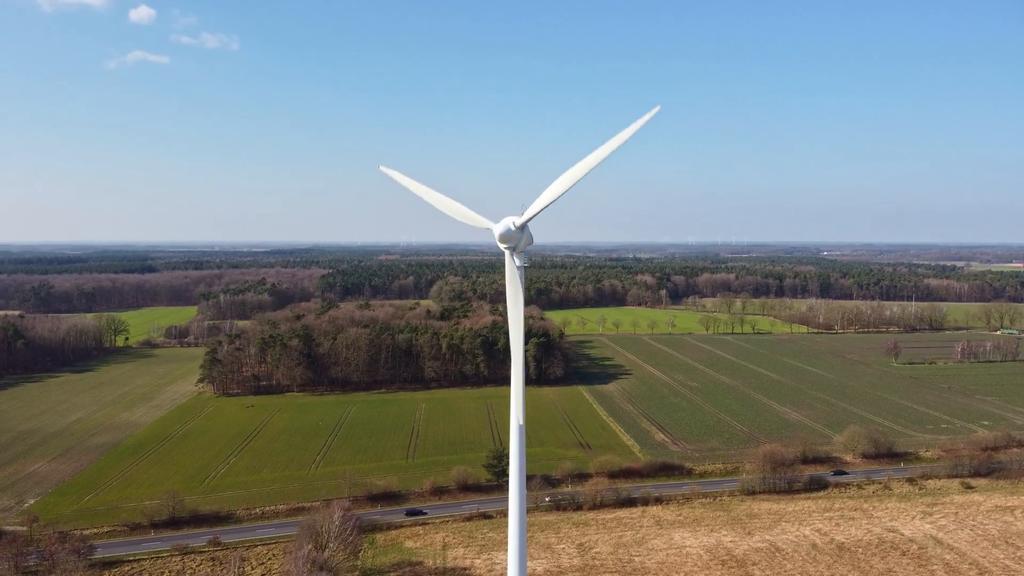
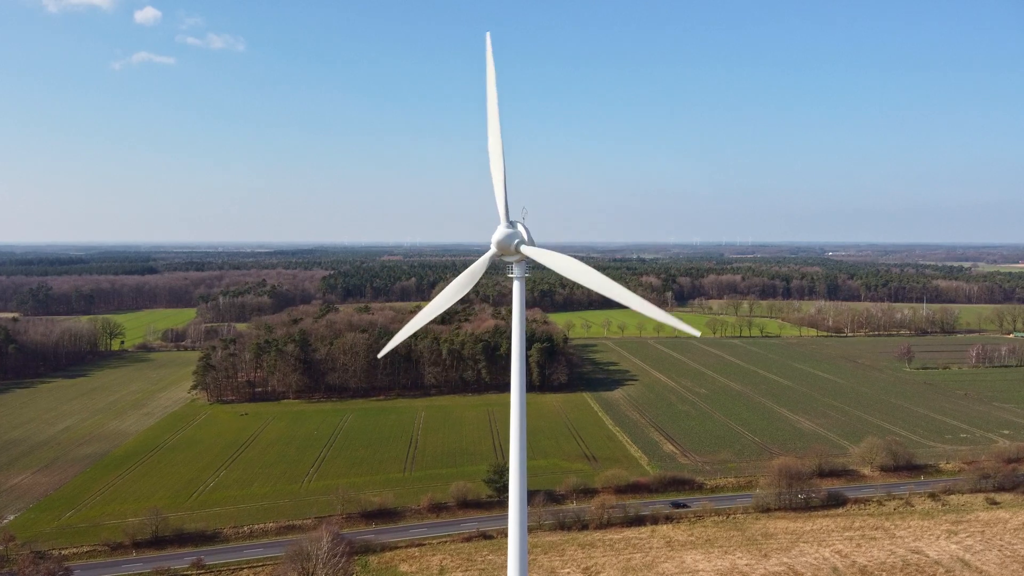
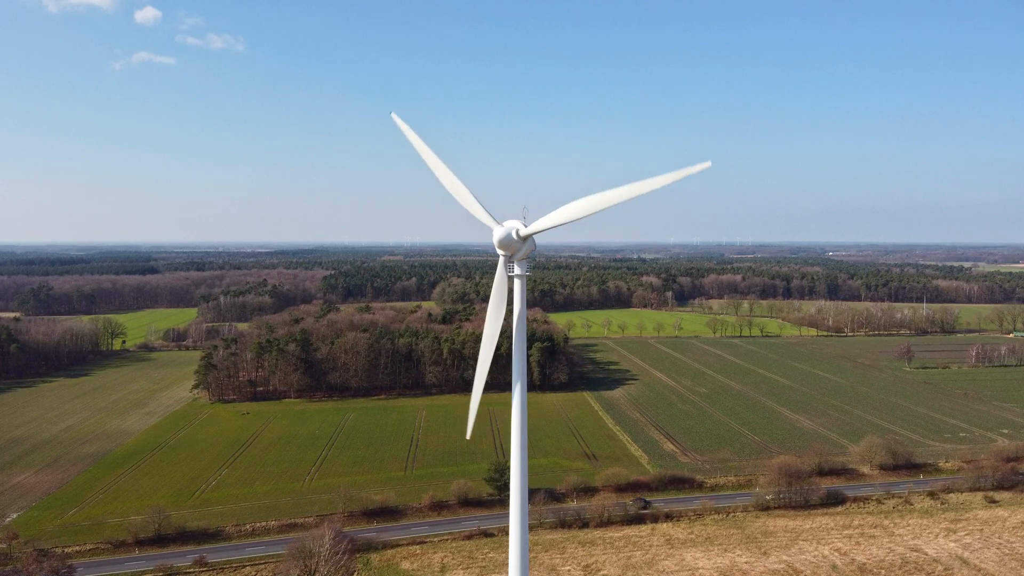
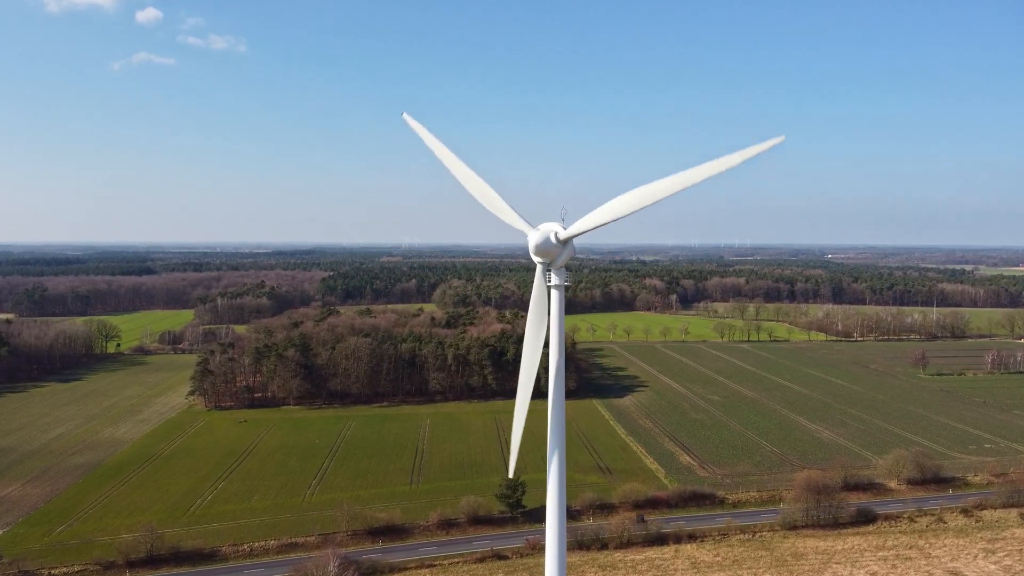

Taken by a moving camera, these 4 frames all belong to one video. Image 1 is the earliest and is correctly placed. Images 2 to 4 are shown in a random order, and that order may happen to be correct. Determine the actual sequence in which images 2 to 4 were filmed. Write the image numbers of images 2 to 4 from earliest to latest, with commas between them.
3, 2, 4
